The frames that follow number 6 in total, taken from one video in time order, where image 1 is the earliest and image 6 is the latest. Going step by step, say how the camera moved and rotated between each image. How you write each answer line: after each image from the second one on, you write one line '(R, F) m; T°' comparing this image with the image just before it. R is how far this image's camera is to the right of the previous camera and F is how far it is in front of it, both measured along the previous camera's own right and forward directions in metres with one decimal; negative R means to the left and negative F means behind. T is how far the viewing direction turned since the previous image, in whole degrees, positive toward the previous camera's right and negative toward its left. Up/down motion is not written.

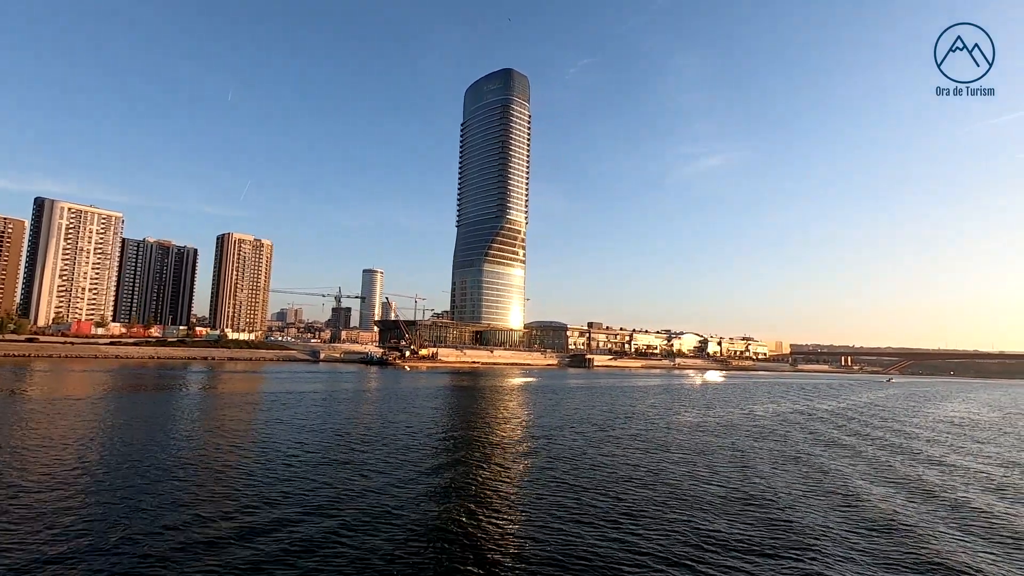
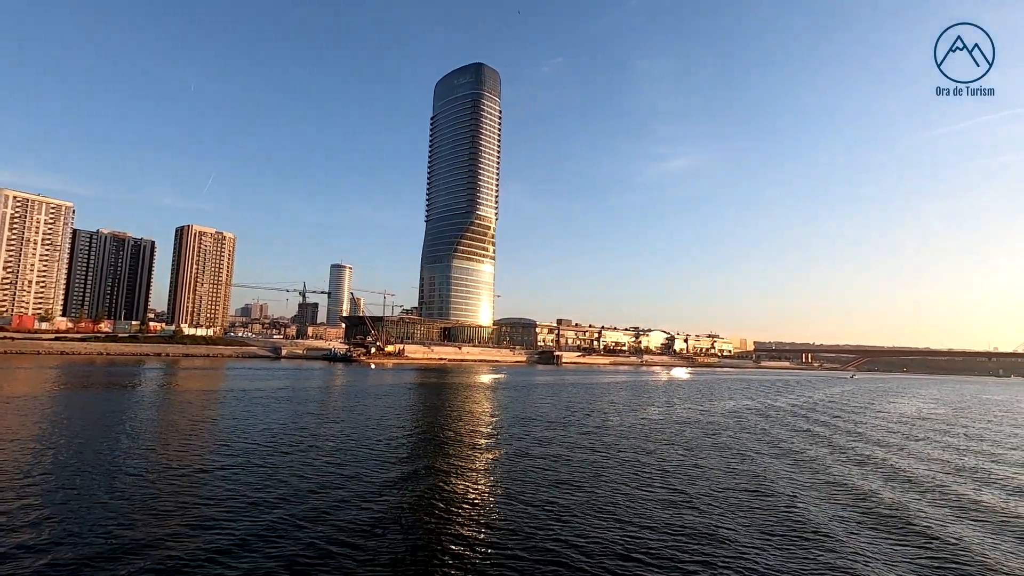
(+0.7, +0.7) m; +3°
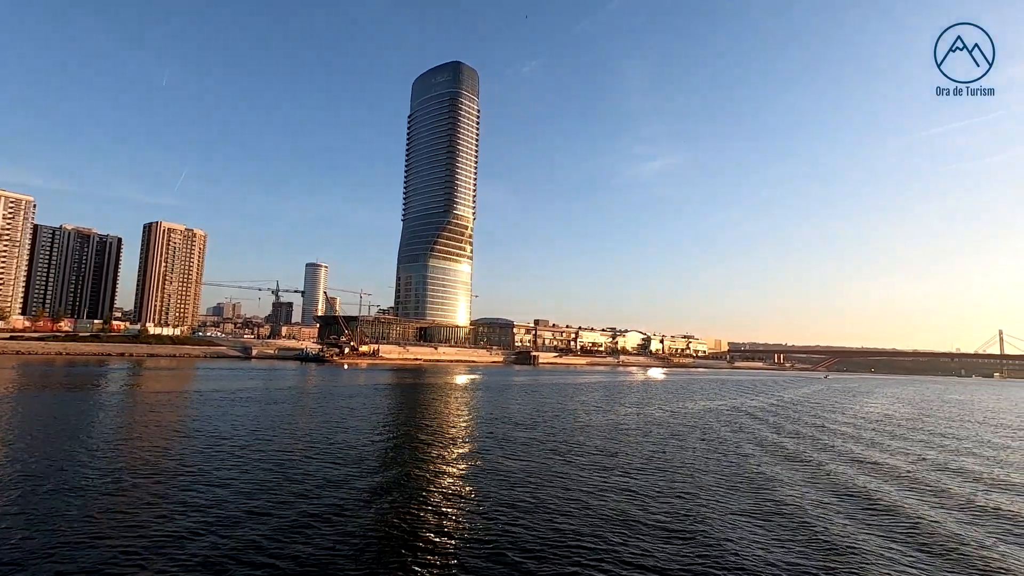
(+0.4, +0.5) m; +2°
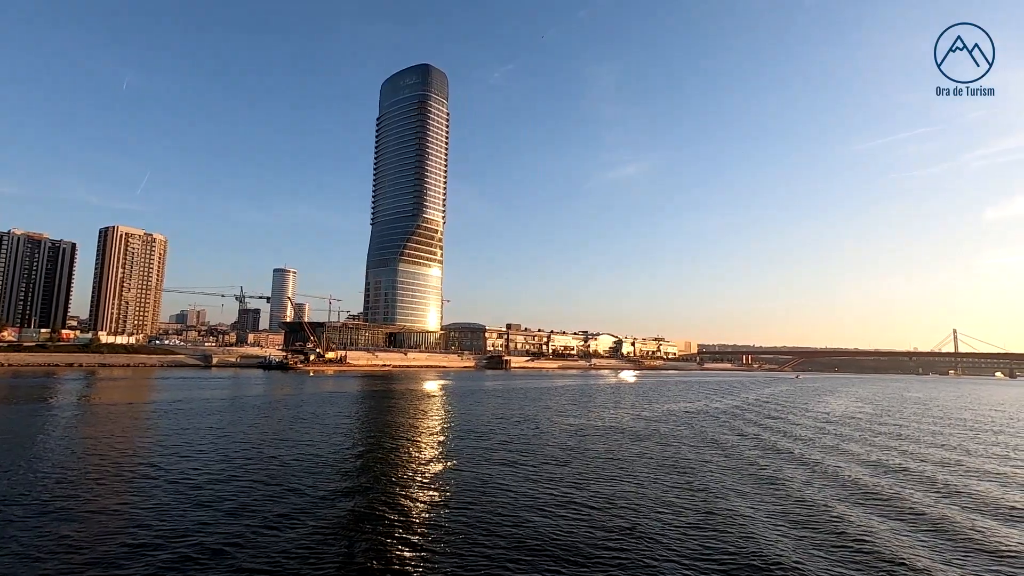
(+0.7, +0.9) m; +3°
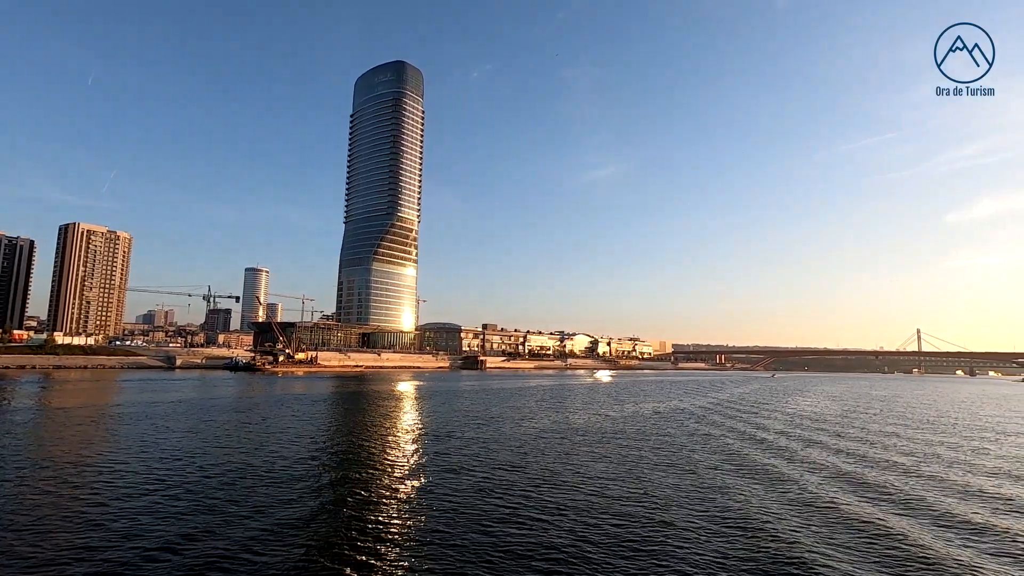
(+0.6, +0.8) m; +2°
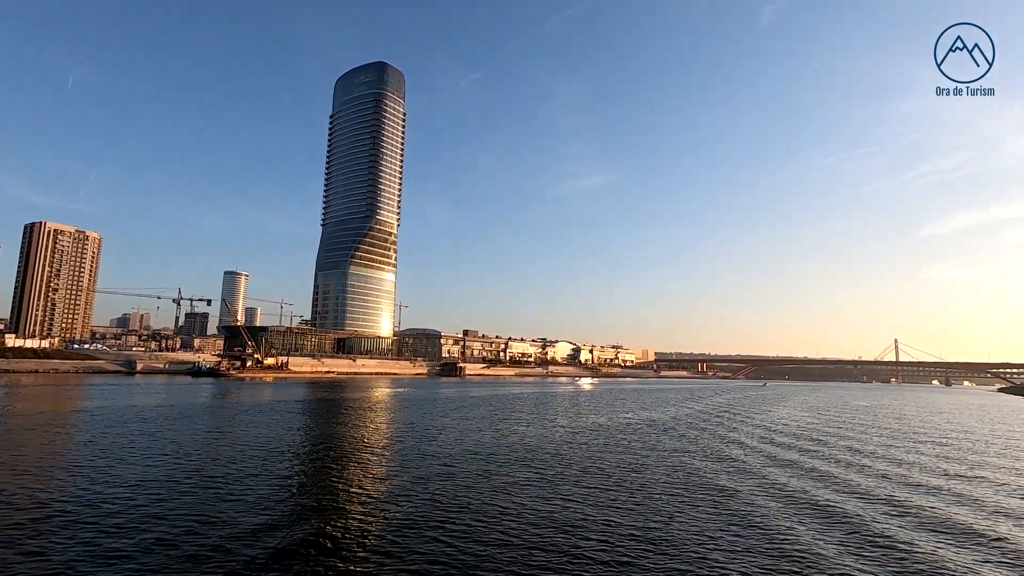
(+1.4, +2.3) m; +2°
